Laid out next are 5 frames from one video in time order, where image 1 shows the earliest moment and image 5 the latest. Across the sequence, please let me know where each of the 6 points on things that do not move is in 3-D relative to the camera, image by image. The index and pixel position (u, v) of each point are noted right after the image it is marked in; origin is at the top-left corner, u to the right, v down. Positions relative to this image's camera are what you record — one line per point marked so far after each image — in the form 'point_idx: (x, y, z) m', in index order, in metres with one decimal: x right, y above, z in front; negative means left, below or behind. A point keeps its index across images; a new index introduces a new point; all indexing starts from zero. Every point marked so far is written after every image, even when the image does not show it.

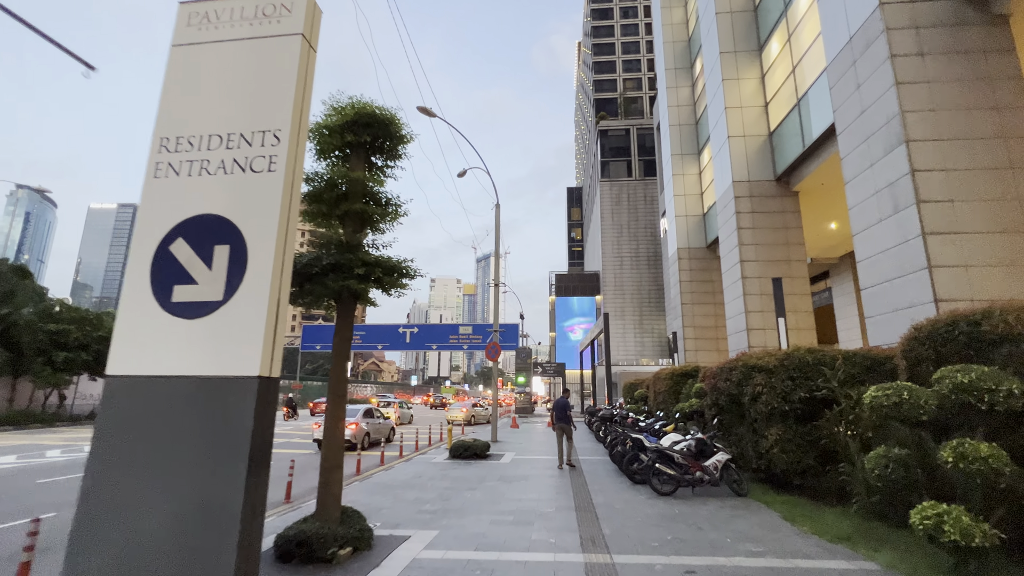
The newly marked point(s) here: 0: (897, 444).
0: (+4.1, -1.6, +5.1) m
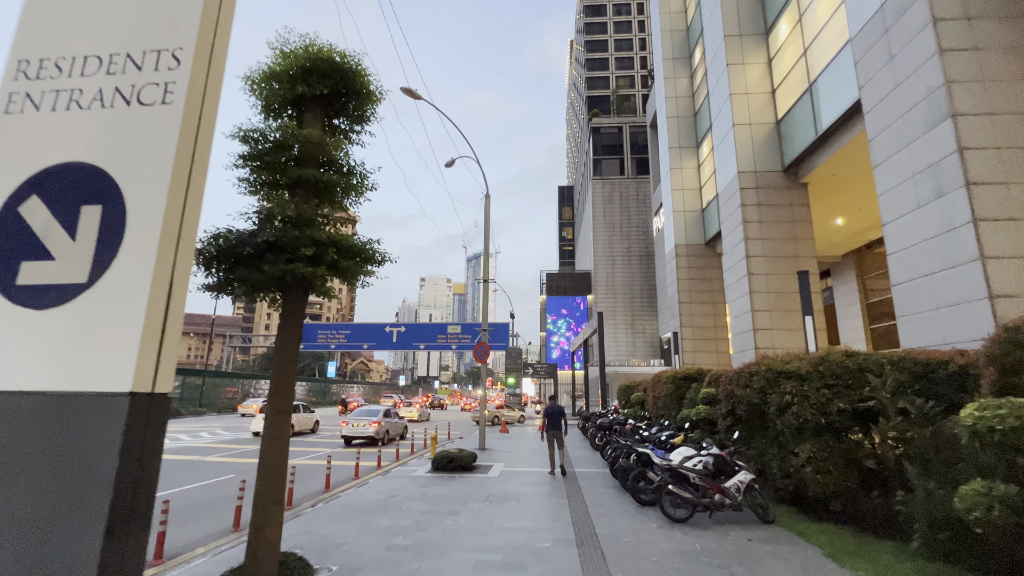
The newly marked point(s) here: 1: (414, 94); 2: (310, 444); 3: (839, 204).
0: (+4.0, -1.5, +4.0) m
1: (-3.2, +6.3, +15.6) m
2: (-7.7, -6.0, +18.6) m
3: (+11.5, +3.0, +16.8) m
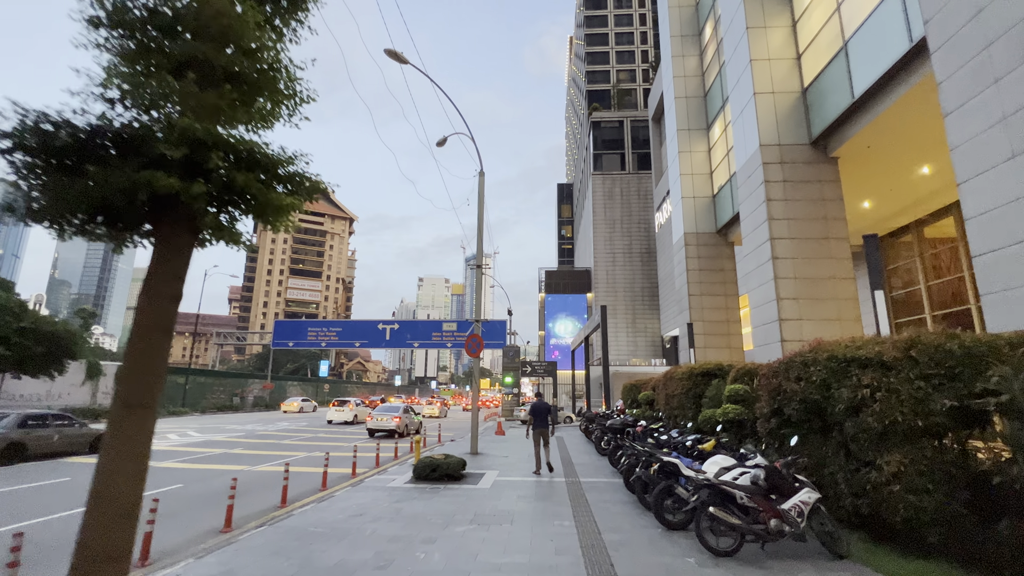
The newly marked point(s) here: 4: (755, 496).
0: (+3.9, -1.1, +2.4) m
1: (-3.3, +6.7, +14.0) m
2: (-7.9, -5.5, +16.9) m
3: (+11.3, +3.3, +15.3) m
4: (+2.7, -2.3, +5.3) m
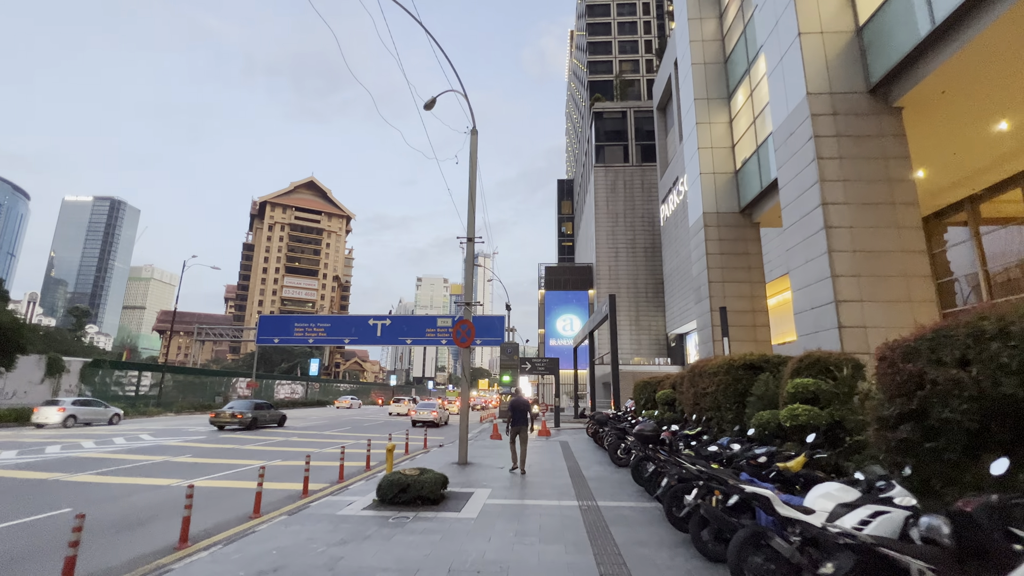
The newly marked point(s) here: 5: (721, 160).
0: (+3.9, -0.5, 0.0) m
1: (-3.3, +7.3, +11.6) m
2: (-8.0, -4.9, +14.5) m
3: (+11.3, +3.9, +12.9) m
4: (+2.6, -1.7, +2.9) m
5: (+8.7, +5.3, +20.0) m
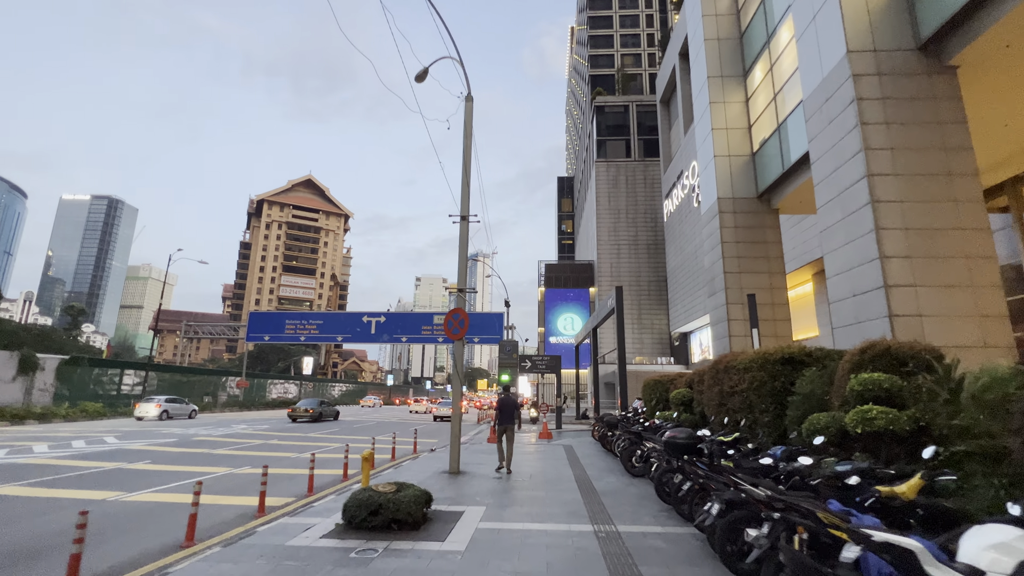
0: (+3.9, -0.2, -1.5) m
1: (-3.3, +7.7, +10.2) m
2: (-8.0, -4.6, +13.0) m
3: (+11.3, +4.2, +11.5) m
4: (+2.6, -1.4, +1.5) m
5: (+8.7, +5.6, +18.6) m
